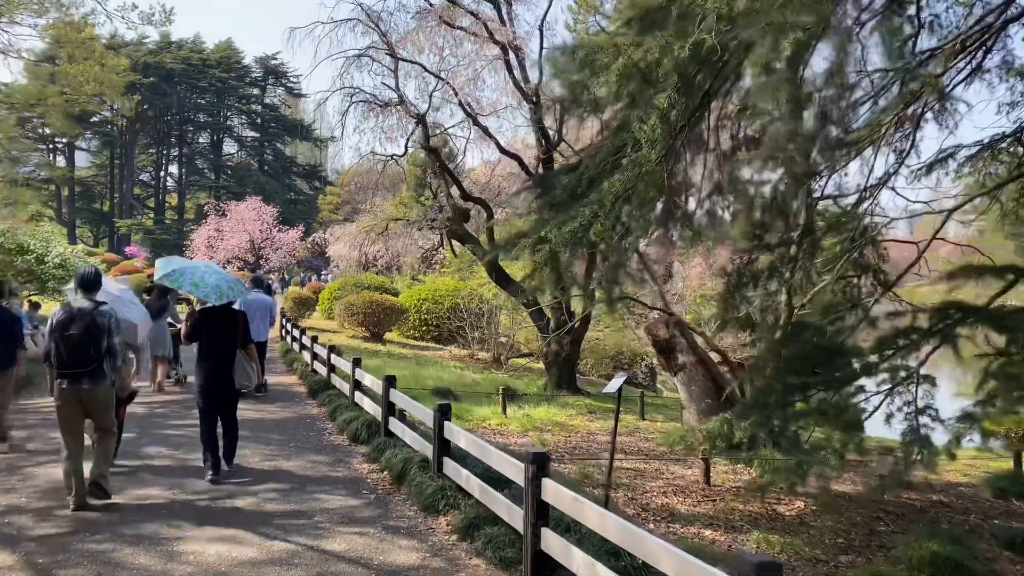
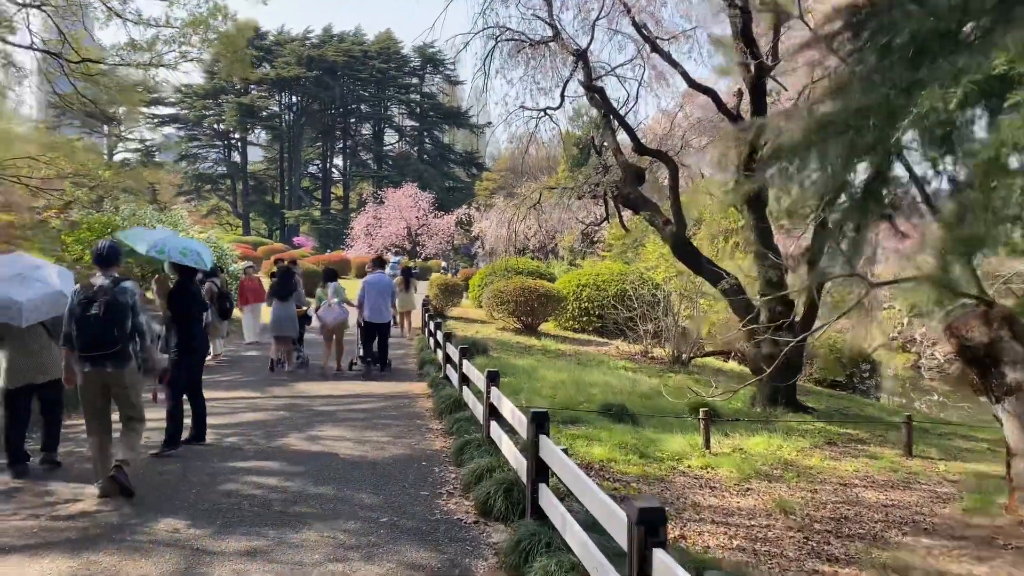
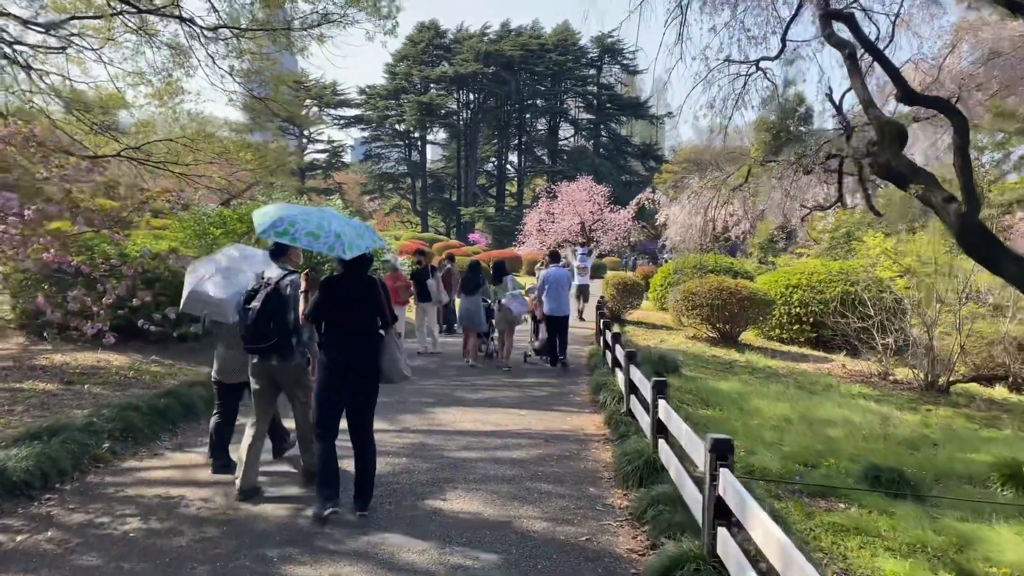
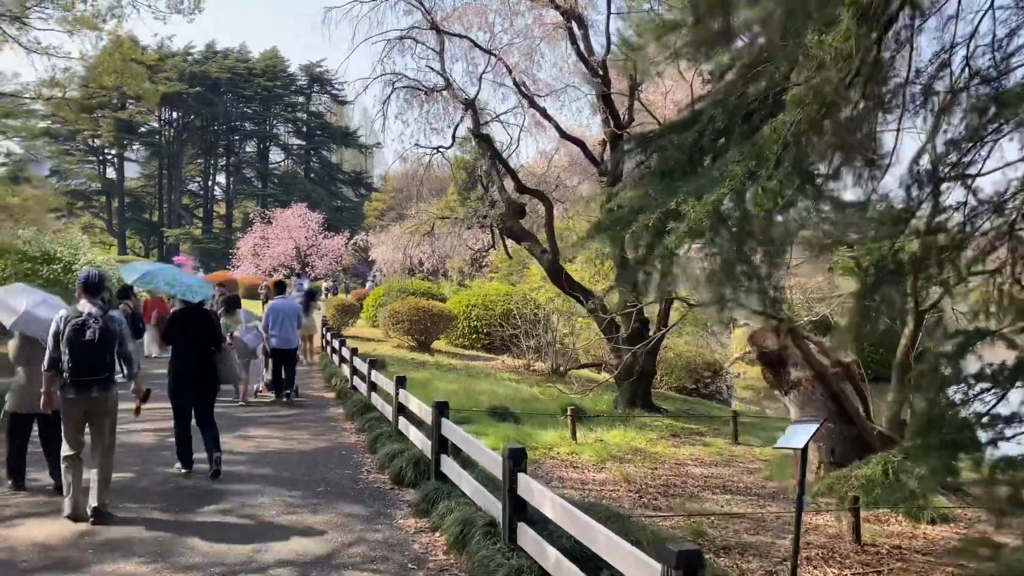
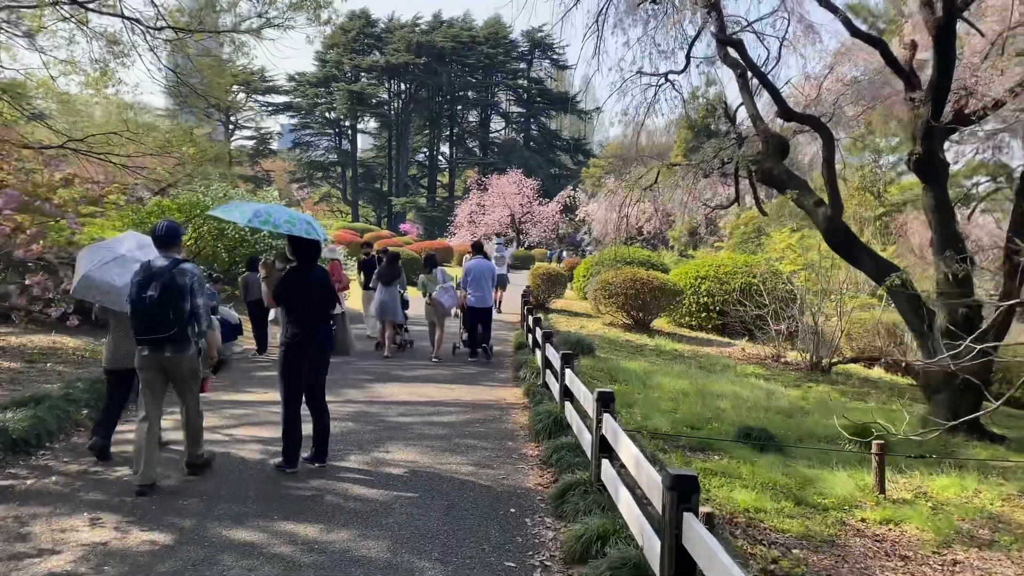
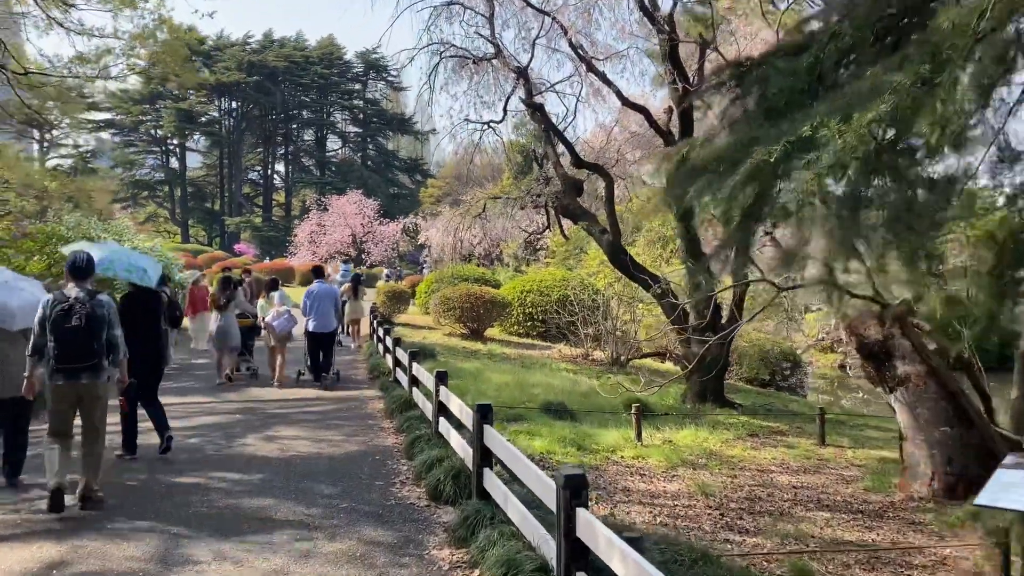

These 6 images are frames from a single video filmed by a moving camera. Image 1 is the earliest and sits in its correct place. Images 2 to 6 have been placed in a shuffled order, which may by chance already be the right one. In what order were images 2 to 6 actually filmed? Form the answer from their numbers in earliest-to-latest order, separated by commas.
4, 6, 2, 5, 3
